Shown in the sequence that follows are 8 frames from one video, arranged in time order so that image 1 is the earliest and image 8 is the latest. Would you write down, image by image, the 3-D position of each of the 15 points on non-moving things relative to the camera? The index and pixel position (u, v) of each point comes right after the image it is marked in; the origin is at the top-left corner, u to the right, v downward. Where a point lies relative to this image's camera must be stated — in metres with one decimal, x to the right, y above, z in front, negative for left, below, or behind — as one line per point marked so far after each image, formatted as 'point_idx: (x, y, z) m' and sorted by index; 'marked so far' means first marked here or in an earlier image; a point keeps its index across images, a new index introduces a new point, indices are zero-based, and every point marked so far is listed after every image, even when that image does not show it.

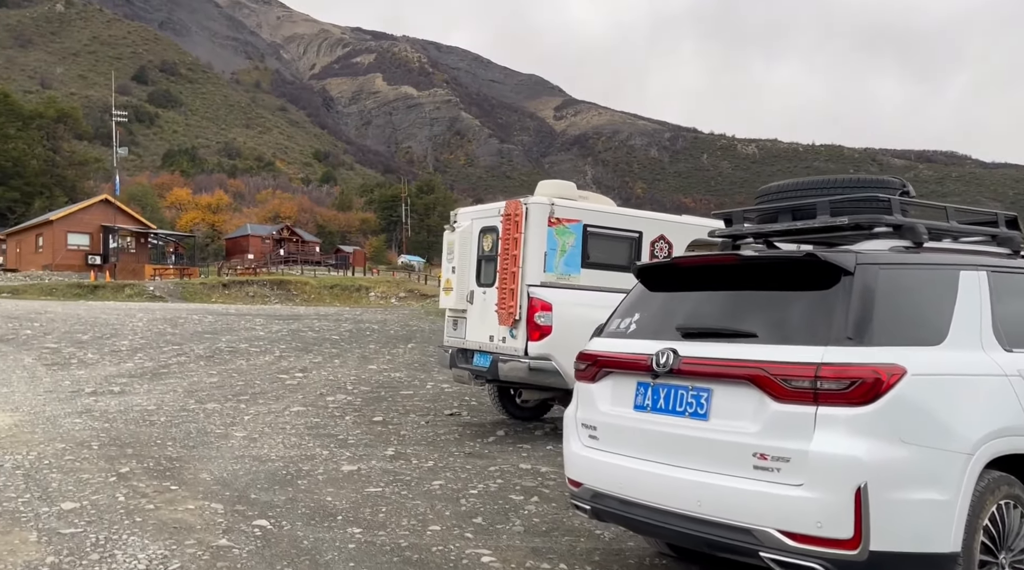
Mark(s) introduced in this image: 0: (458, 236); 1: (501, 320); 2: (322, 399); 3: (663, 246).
0: (-0.6, +0.5, +9.3) m
1: (-0.1, -0.3, +8.6) m
2: (-2.5, -1.5, +11.5) m
3: (+1.6, +0.4, +9.2) m
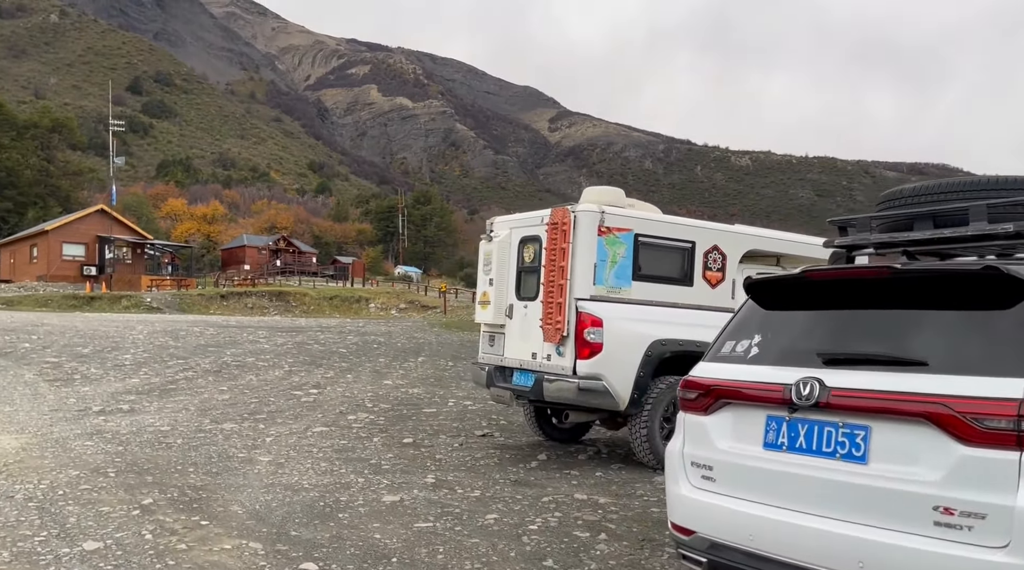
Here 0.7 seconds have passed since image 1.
0: (-0.2, +0.4, +8.7) m
1: (+0.3, -0.5, +8.1) m
2: (-2.1, -1.6, +10.9) m
3: (+2.0, +0.3, +8.6) m
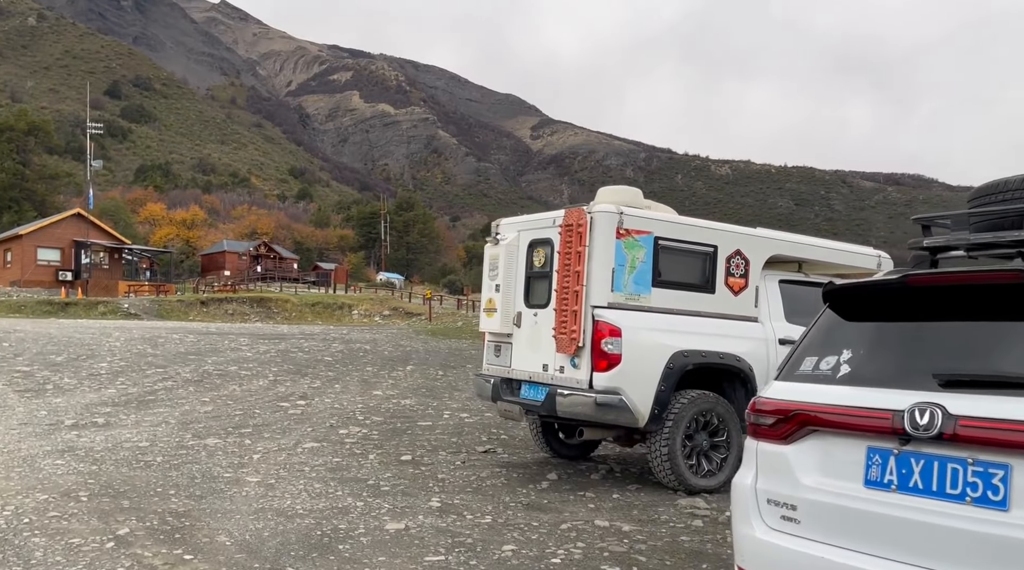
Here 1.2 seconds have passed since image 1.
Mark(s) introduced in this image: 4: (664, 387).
0: (-0.1, +0.3, +8.1) m
1: (+0.4, -0.5, +7.5) m
2: (-2.1, -1.7, +10.2) m
3: (+2.1, +0.2, +8.1) m
4: (+1.3, -0.9, +7.4) m
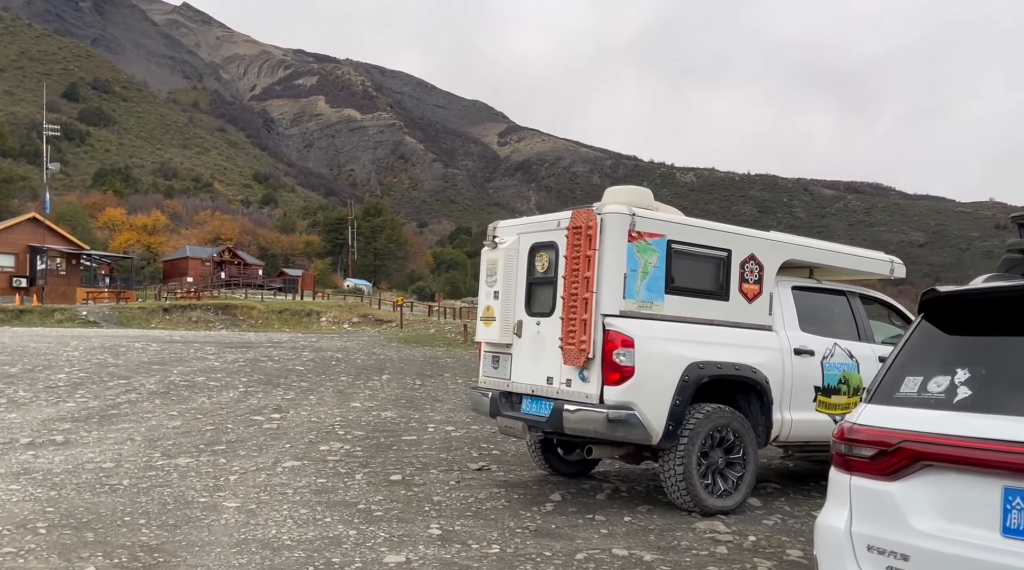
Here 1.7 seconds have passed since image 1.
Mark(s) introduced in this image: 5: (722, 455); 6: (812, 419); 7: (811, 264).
0: (-0.1, +0.3, +7.6) m
1: (+0.4, -0.6, +6.9) m
2: (-2.2, -1.8, +9.6) m
3: (+2.1, +0.2, +7.6) m
4: (+1.3, -0.9, +6.9) m
5: (+1.7, -1.4, +7.2) m
6: (+2.7, -1.2, +7.9) m
7: (+2.8, +0.2, +8.2) m
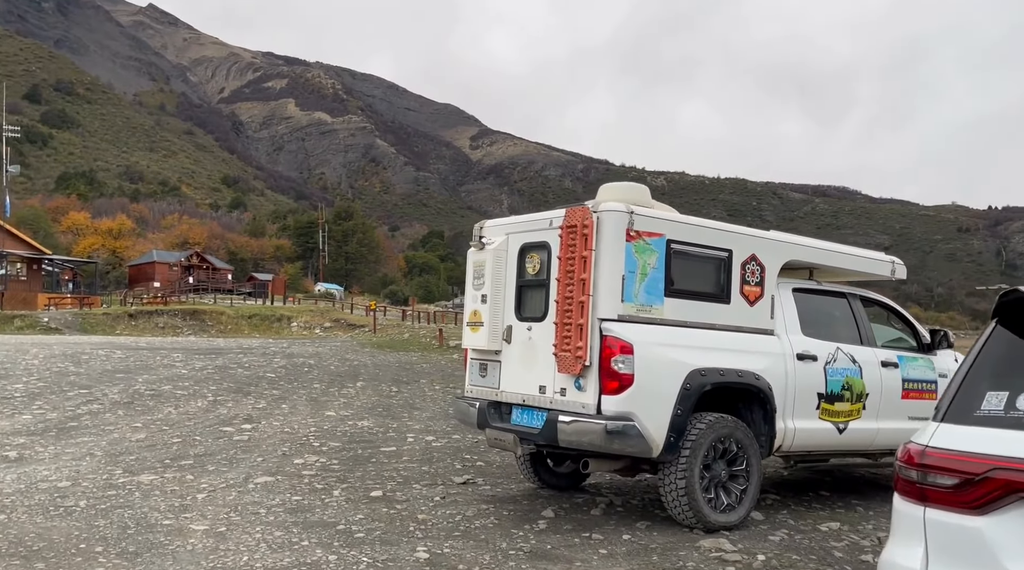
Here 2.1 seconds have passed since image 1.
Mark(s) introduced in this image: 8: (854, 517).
0: (-0.2, +0.2, +7.1) m
1: (+0.4, -0.6, +6.5) m
2: (-2.3, -1.8, +9.0) m
3: (+2.0, +0.1, +7.2) m
4: (+1.3, -0.9, +6.5) m
5: (+1.7, -1.4, +6.8) m
6: (+2.6, -1.2, +7.5) m
7: (+2.7, +0.2, +7.9) m
8: (+3.0, -2.1, +7.7) m
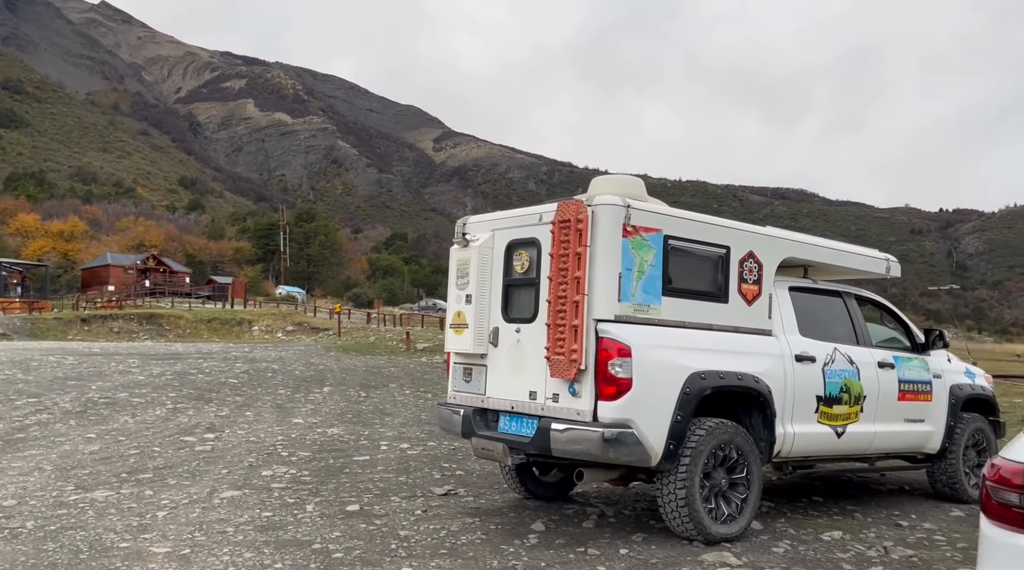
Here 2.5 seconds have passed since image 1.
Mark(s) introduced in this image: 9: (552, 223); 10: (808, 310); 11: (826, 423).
0: (-0.3, +0.3, +6.7) m
1: (+0.3, -0.6, +6.1) m
2: (-2.5, -1.8, +8.5) m
3: (+1.9, +0.2, +6.9) m
4: (+1.2, -0.9, +6.1) m
5: (+1.6, -1.4, +6.4) m
6: (+2.5, -1.2, +7.2) m
7: (+2.6, +0.2, +7.6) m
8: (+2.9, -2.0, +7.4) m
9: (+0.3, +0.4, +6.2) m
10: (+2.6, -0.2, +7.5) m
11: (+2.6, -1.2, +7.3) m
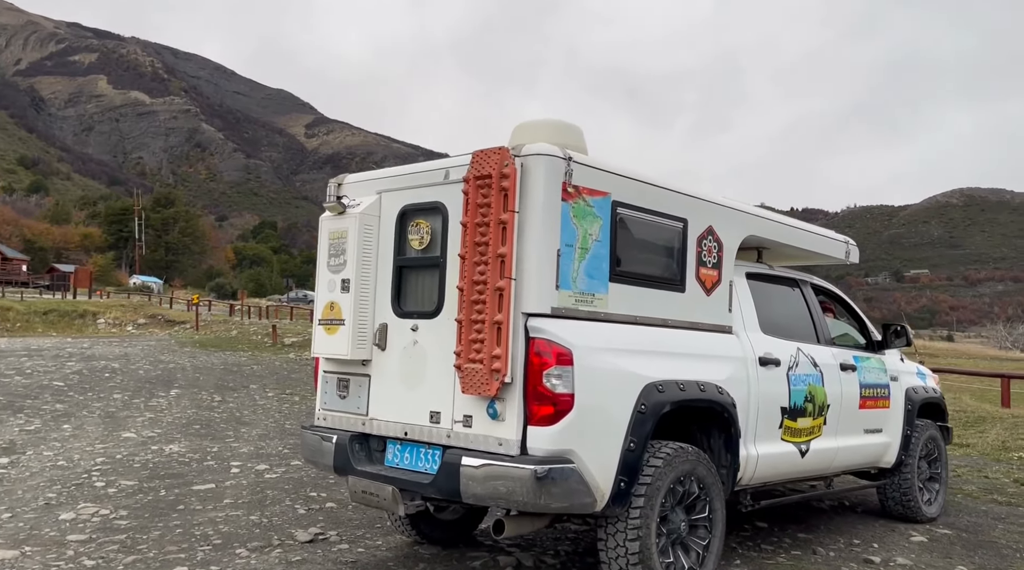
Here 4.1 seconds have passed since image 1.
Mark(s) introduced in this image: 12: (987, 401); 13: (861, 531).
0: (-0.9, +0.4, +4.9) m
1: (-0.2, -0.5, +4.4) m
2: (-3.4, -1.7, +6.4) m
3: (+1.2, +0.3, +5.4) m
4: (+0.6, -0.8, +4.5) m
5: (+1.0, -1.3, +4.9) m
6: (+1.8, -1.1, +5.8) m
7: (+1.8, +0.3, +6.2) m
8: (+2.2, -2.0, +6.1) m
9: (-0.3, +0.5, +4.5) m
10: (+1.8, -0.1, +6.1) m
11: (+1.9, -1.1, +6.0) m
12: (+9.1, -2.2, +16.7) m
13: (+2.9, -2.1, +7.3) m
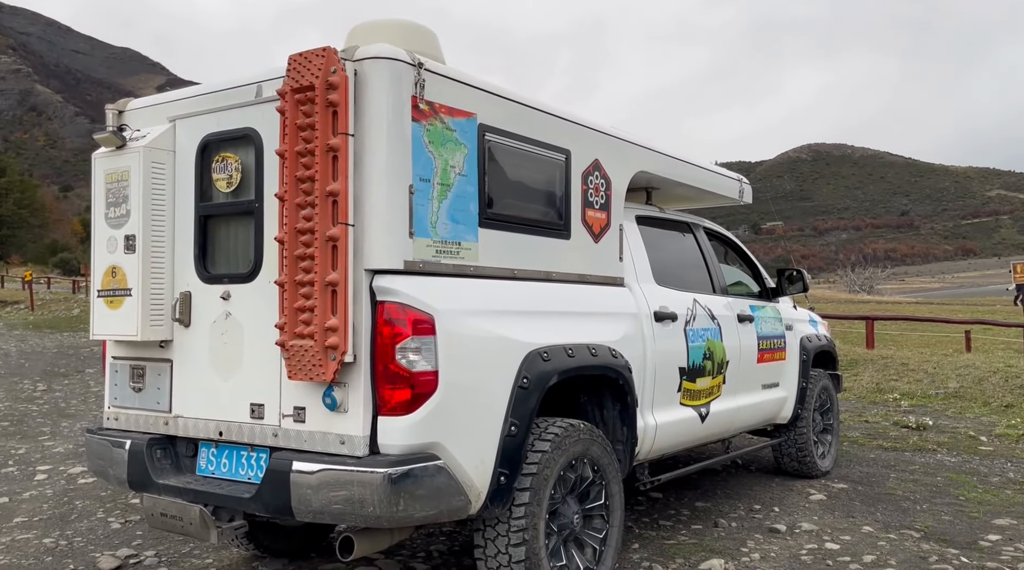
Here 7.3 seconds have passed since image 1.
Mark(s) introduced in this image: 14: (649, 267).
0: (-1.6, +0.5, +3.7) m
1: (-0.8, -0.3, +3.3) m
2: (-4.2, -1.6, +4.9) m
3: (+0.4, +0.5, +4.5) m
4: (0.0, -0.6, +3.6) m
5: (+0.3, -1.0, +4.1) m
6: (+1.0, -0.8, +5.1) m
7: (+0.9, +0.6, +5.4) m
8: (+1.3, -1.6, +5.4) m
9: (-0.9, +0.7, +3.4) m
10: (+0.9, +0.2, +5.3) m
11: (+1.1, -0.7, +5.2) m
12: (+6.6, -1.1, +16.9) m
13: (+1.9, -1.6, +6.8) m
14: (+0.8, +0.1, +5.1) m
